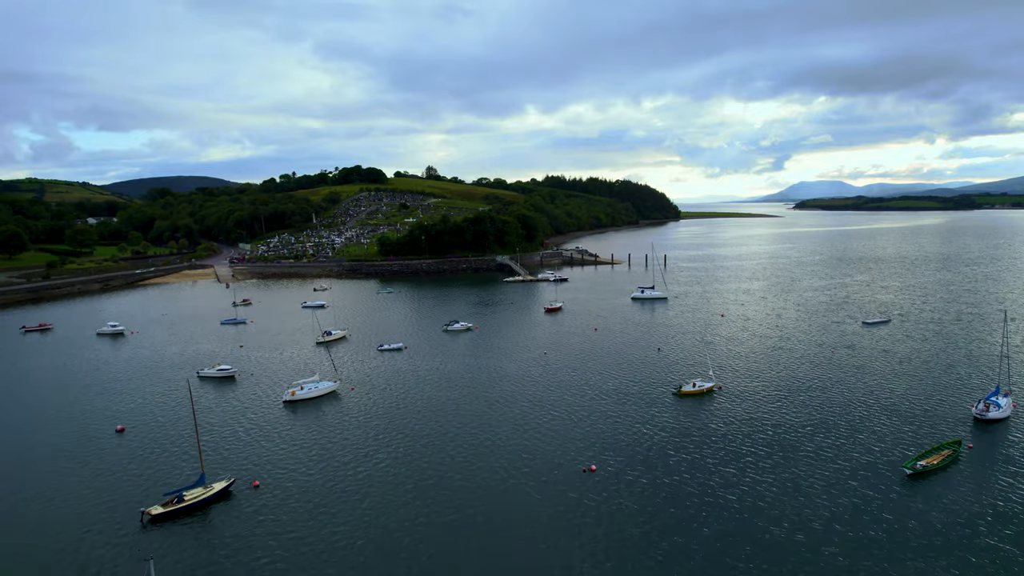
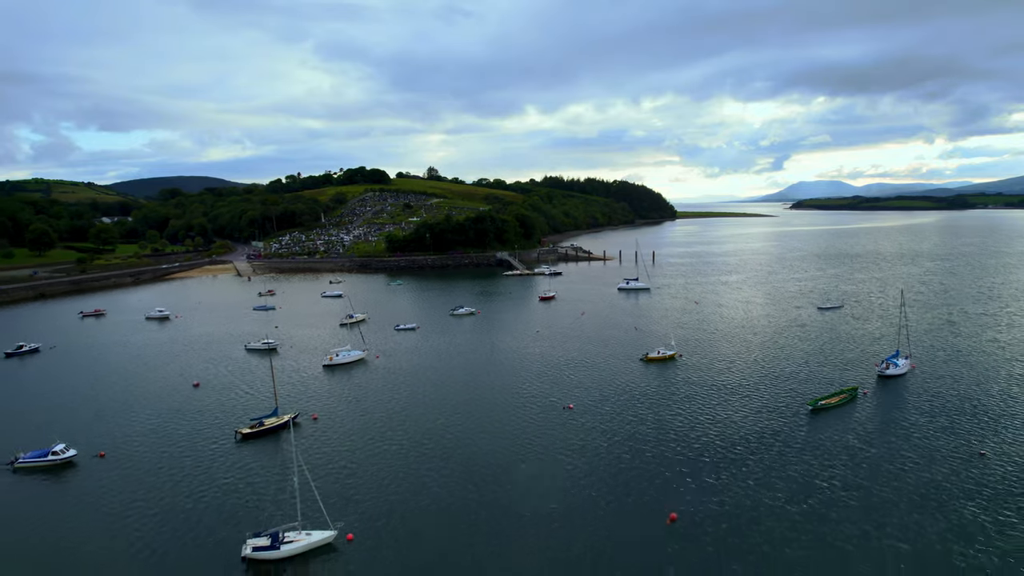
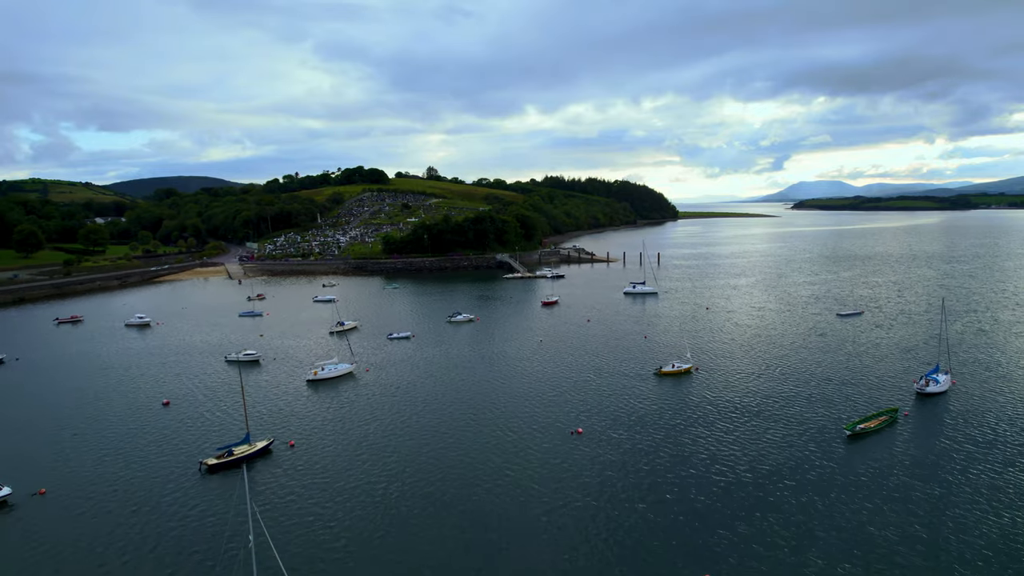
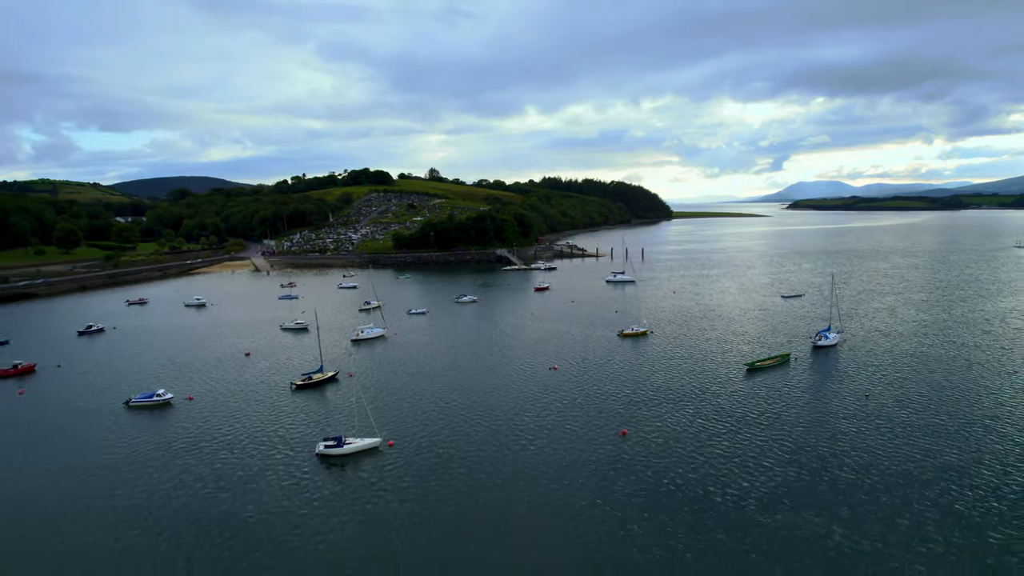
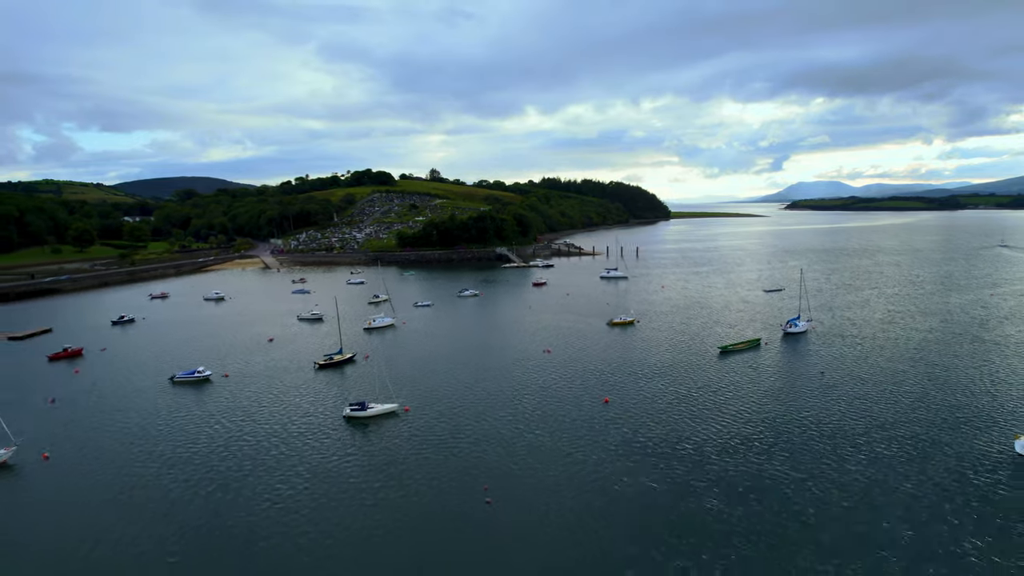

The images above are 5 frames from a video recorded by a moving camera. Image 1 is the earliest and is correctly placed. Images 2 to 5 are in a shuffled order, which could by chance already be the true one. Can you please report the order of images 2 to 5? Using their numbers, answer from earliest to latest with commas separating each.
3, 2, 4, 5
